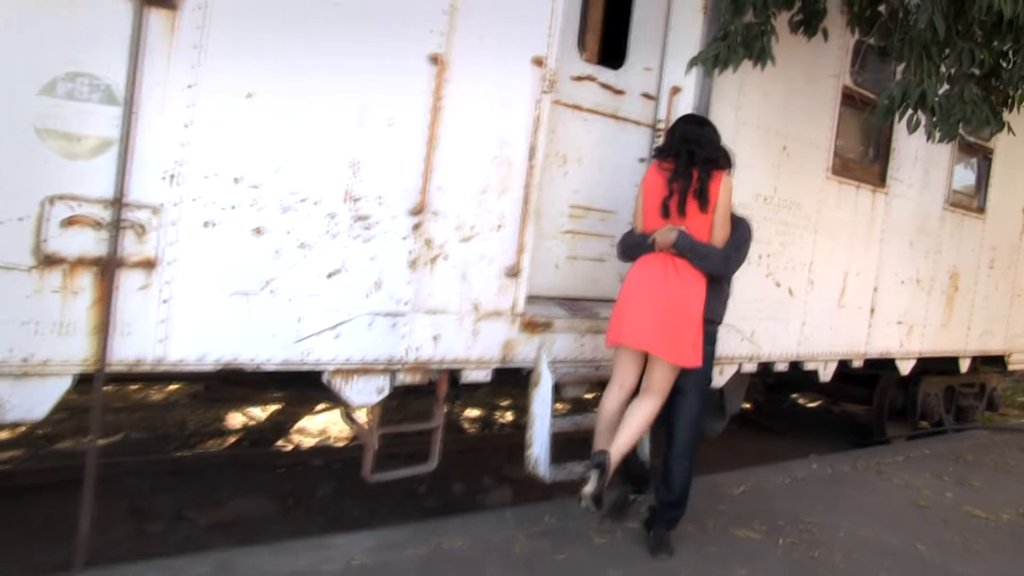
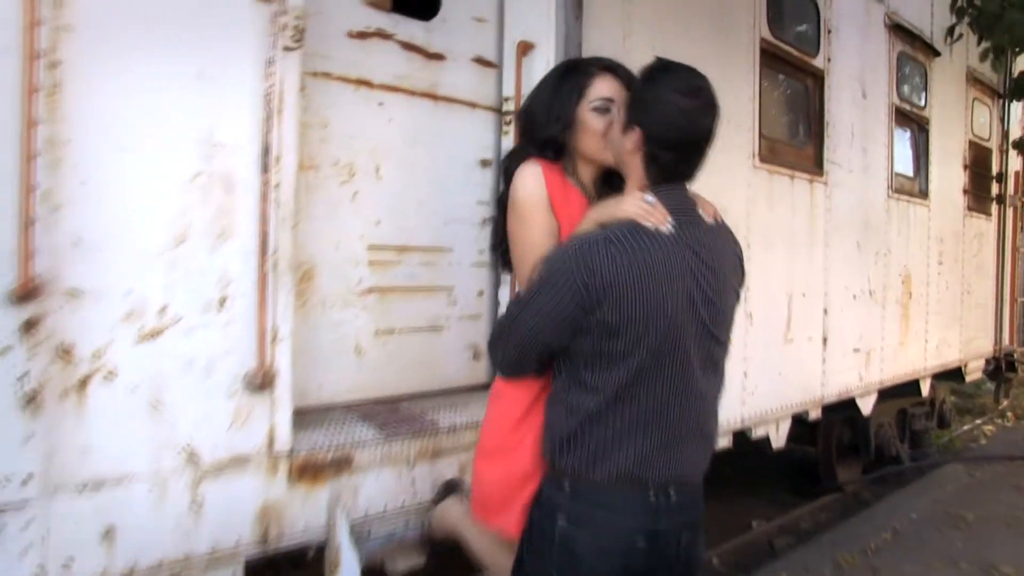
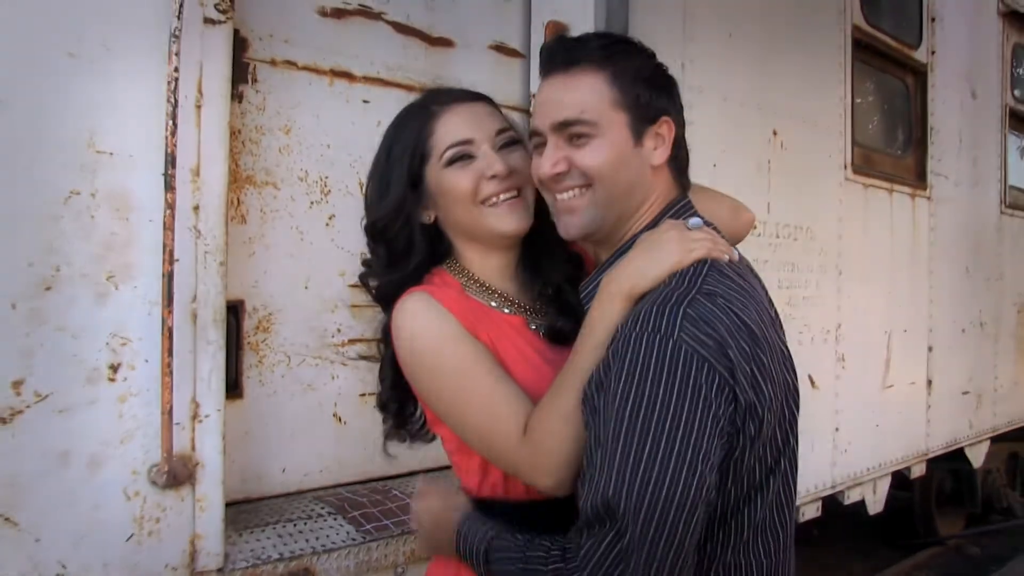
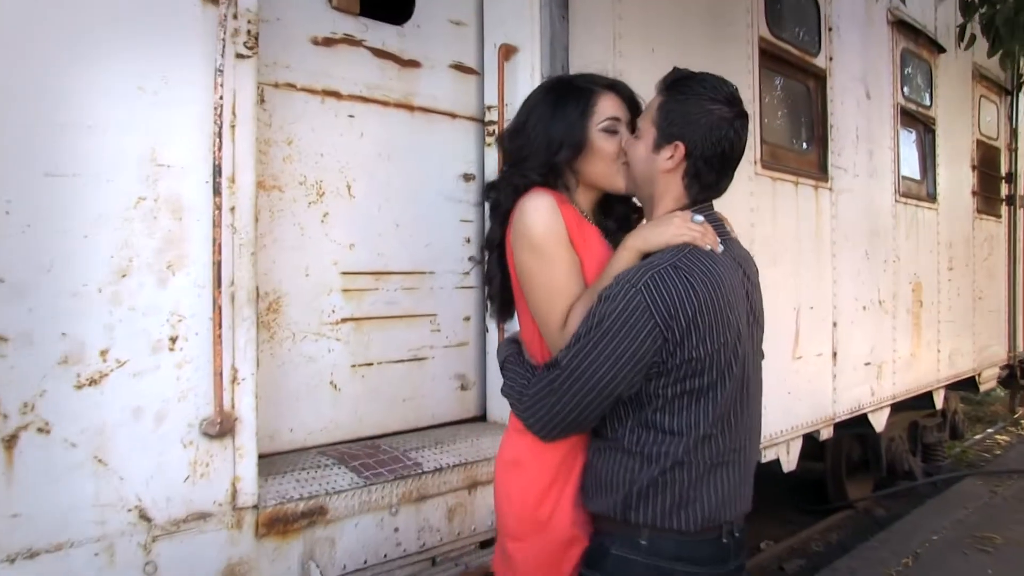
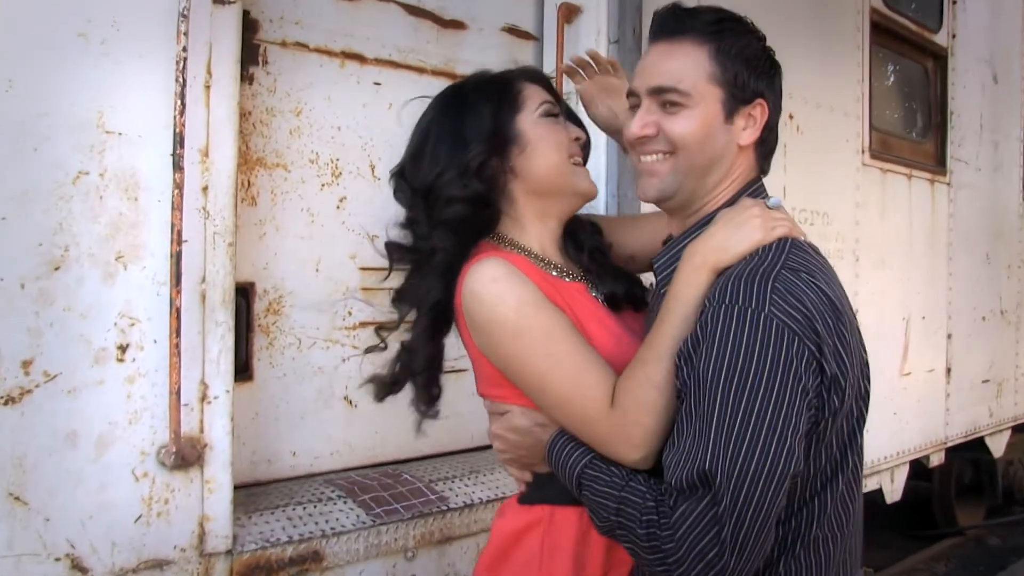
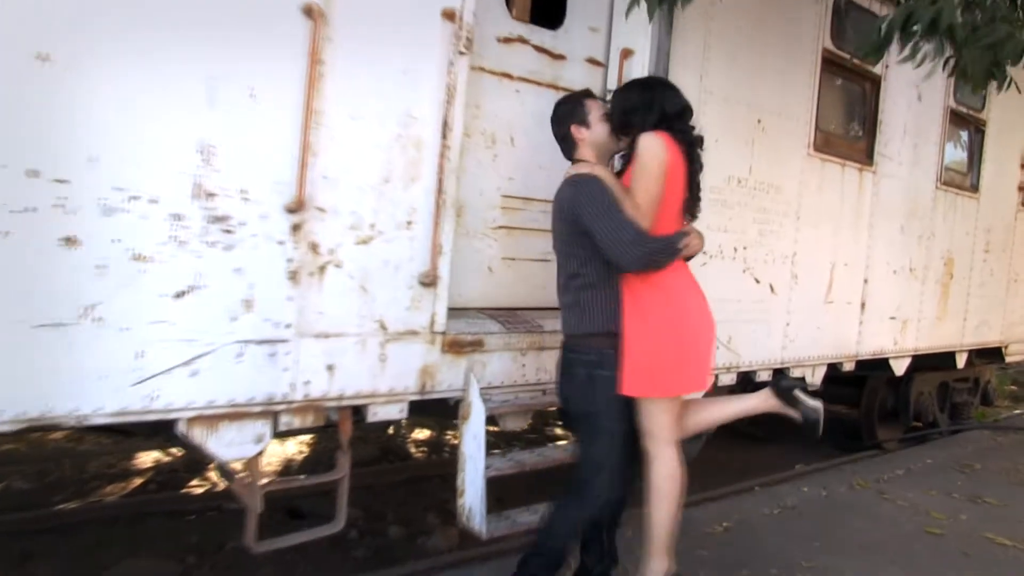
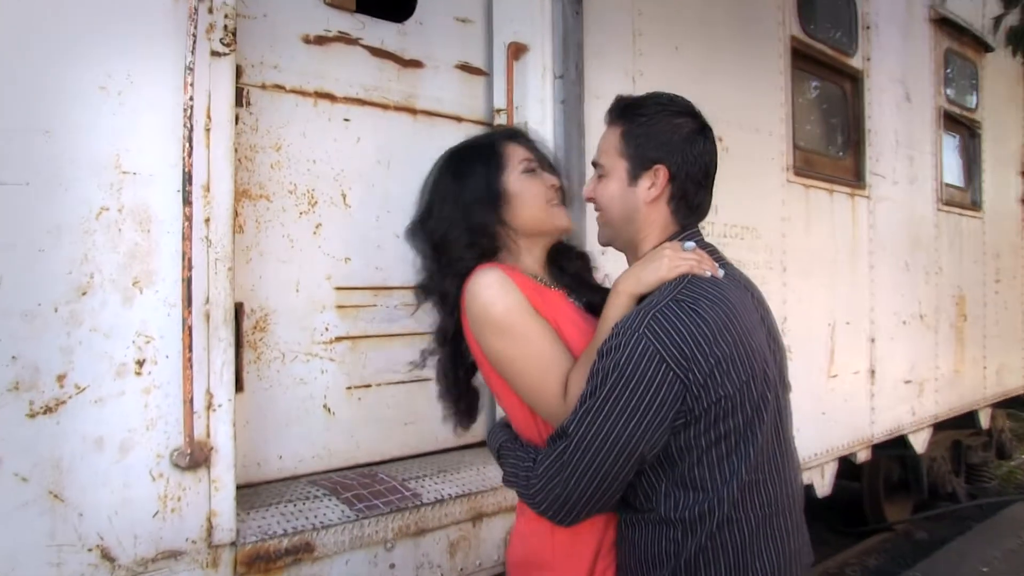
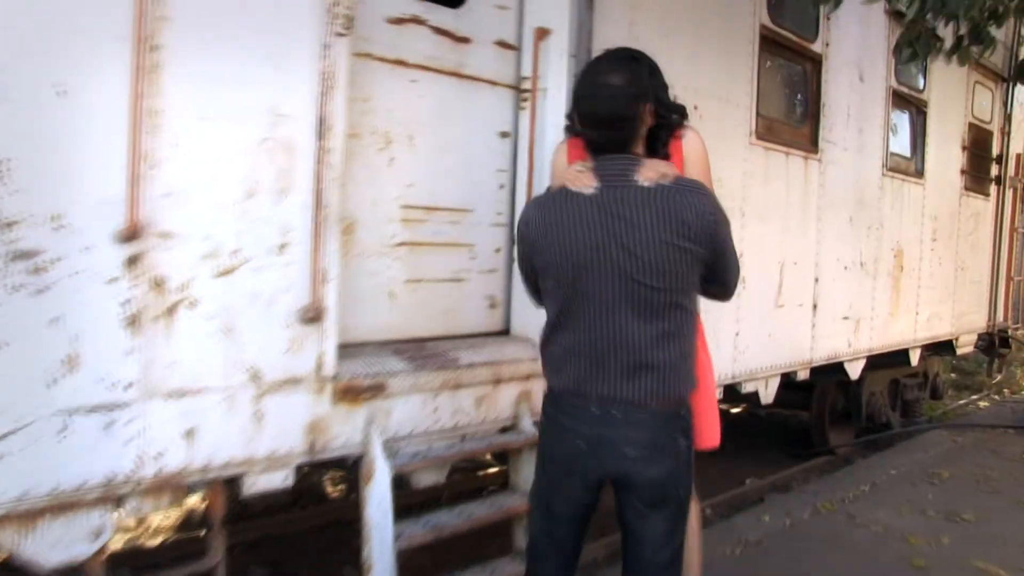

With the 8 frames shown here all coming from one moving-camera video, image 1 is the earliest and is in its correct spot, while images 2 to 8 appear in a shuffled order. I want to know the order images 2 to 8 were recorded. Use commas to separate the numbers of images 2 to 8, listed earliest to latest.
6, 8, 2, 4, 7, 5, 3
